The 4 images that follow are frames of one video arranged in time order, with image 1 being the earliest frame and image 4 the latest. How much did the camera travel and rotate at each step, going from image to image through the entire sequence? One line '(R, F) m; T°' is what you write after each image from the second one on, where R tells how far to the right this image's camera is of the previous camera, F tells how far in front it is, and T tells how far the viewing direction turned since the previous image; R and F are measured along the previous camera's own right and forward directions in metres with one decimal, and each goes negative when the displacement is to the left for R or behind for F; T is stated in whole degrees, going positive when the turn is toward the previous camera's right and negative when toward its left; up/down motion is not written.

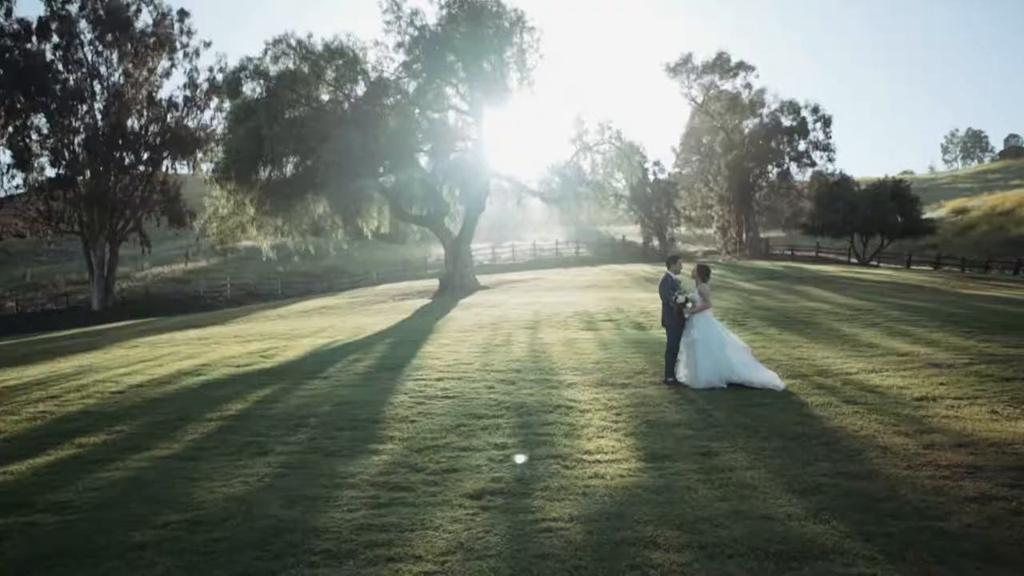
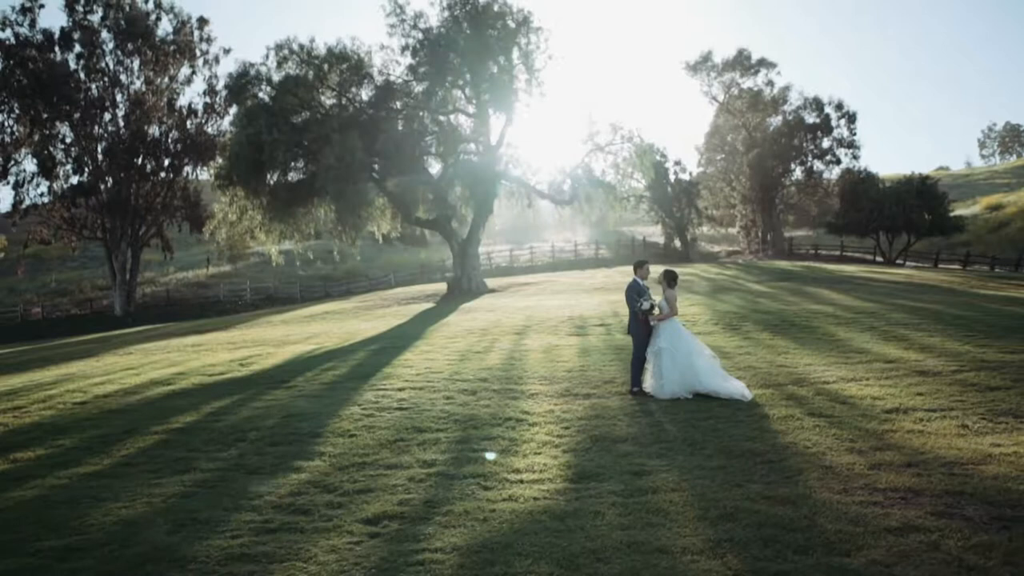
(+1.2, +0.4) m; -2°
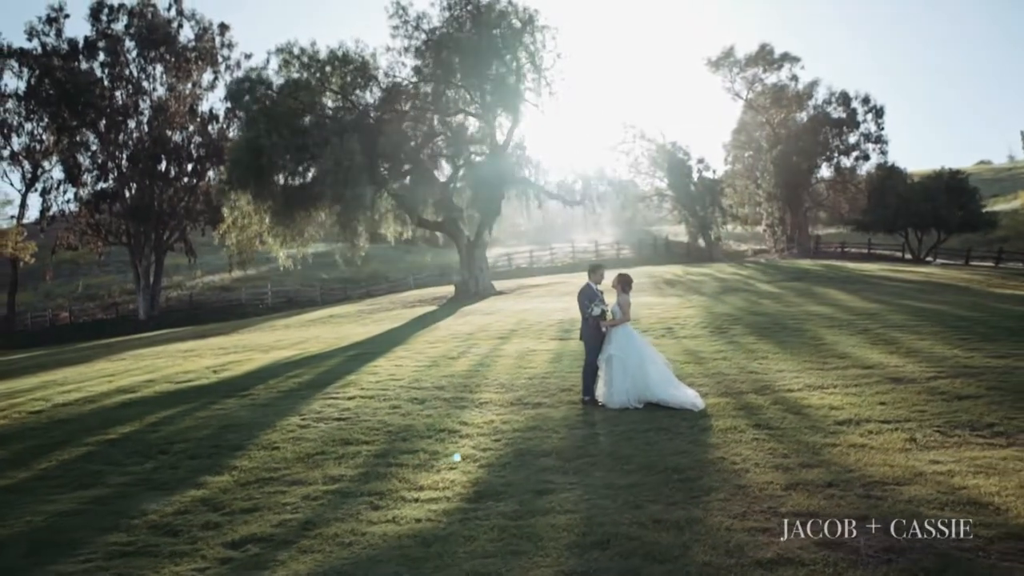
(+1.4, +0.4) m; -2°
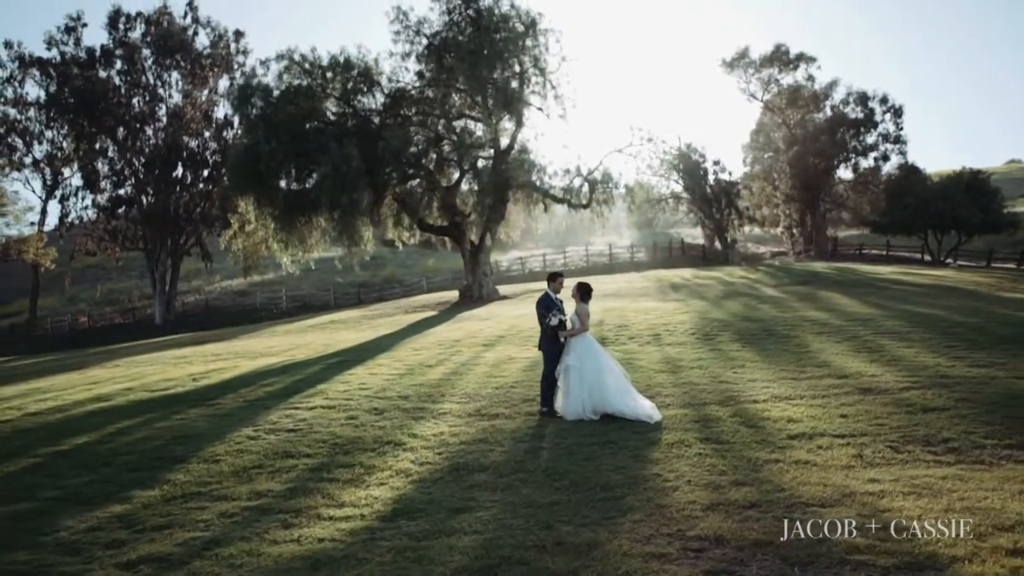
(+1.0, +0.2) m; -2°
